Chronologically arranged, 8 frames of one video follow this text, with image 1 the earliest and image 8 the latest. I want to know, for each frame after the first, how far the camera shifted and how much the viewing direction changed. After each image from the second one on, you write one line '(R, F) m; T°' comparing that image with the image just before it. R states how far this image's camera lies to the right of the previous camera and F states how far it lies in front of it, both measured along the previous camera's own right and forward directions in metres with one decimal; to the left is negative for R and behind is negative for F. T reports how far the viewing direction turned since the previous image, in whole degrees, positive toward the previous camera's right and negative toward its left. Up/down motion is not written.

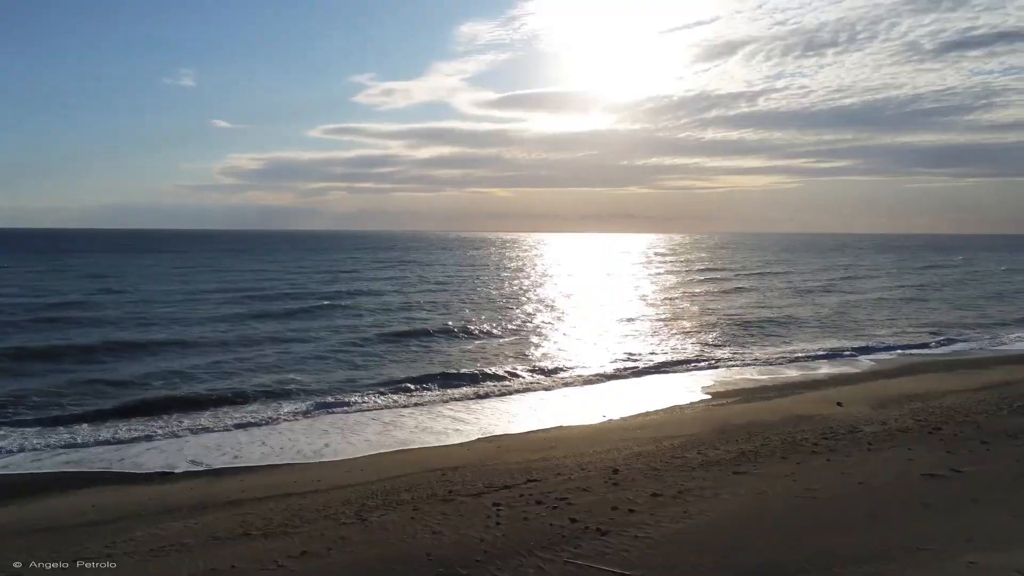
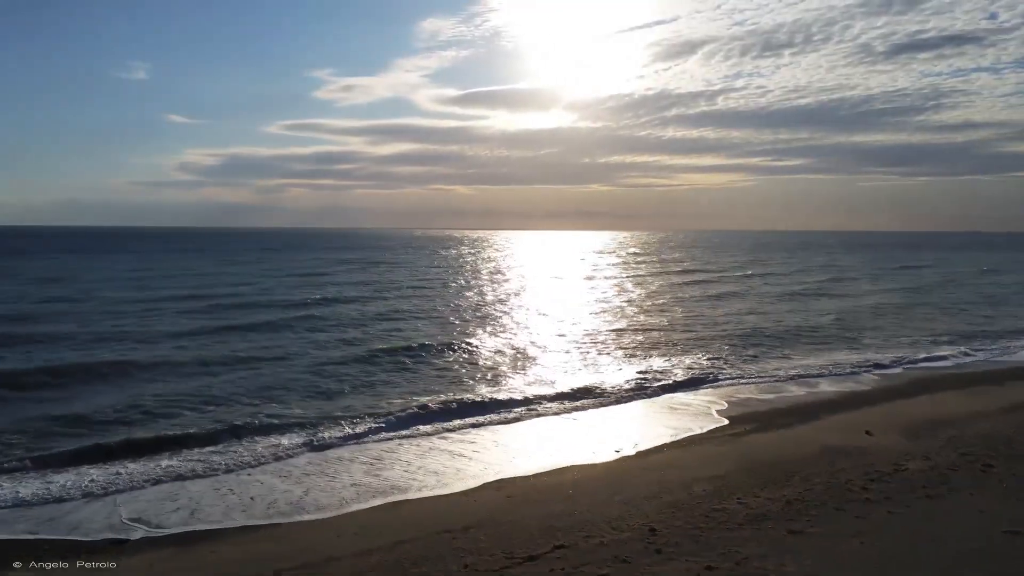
(-0.6, +1.3) m; +3°
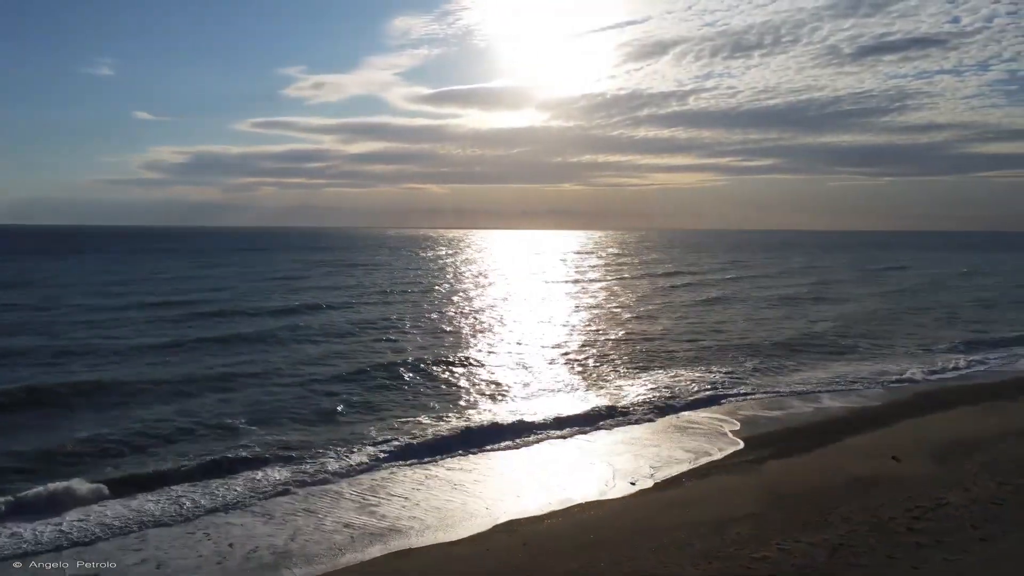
(-0.4, +0.9) m; +2°
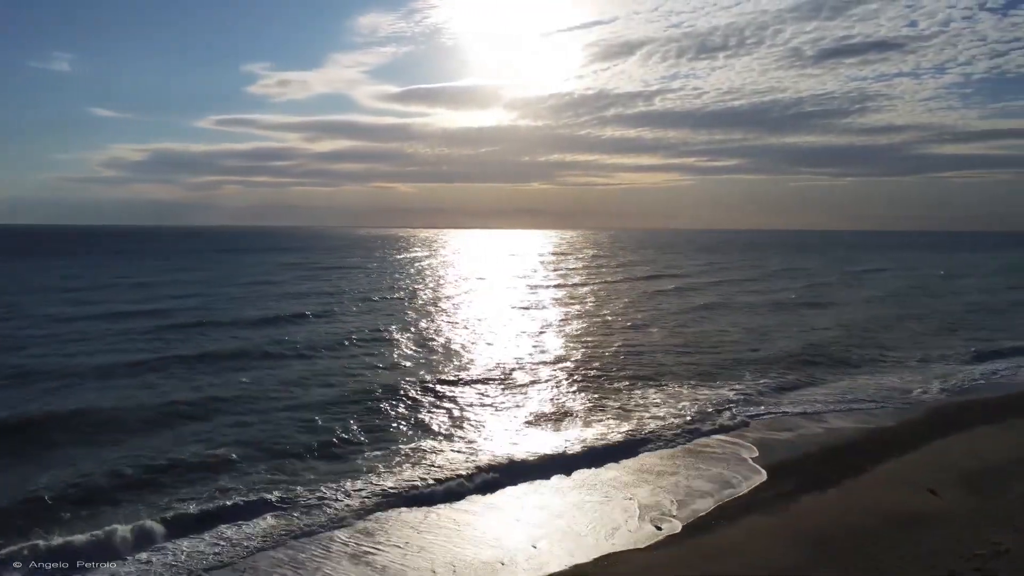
(-0.5, +1.0) m; +2°
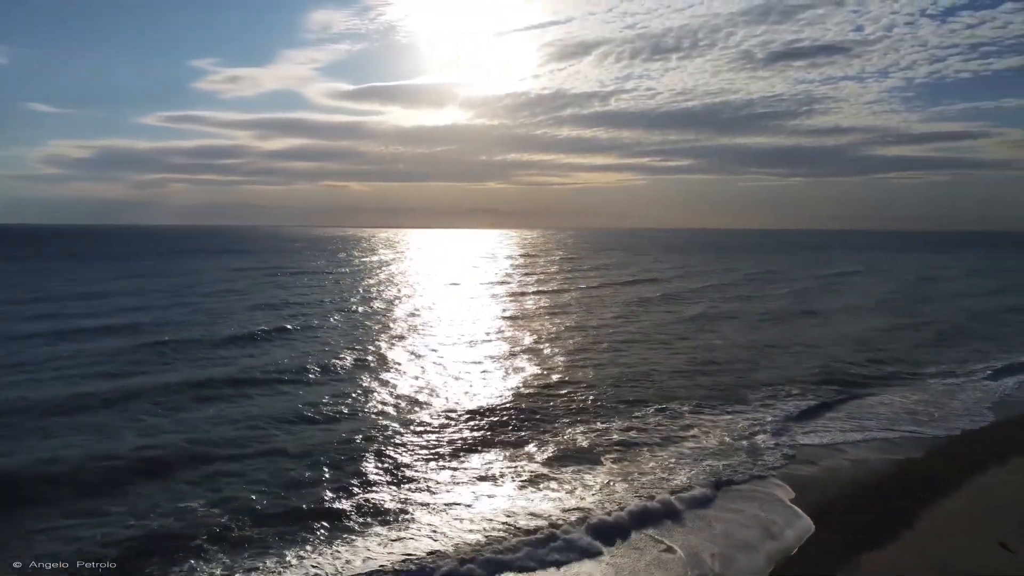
(-0.8, +1.3) m; +3°
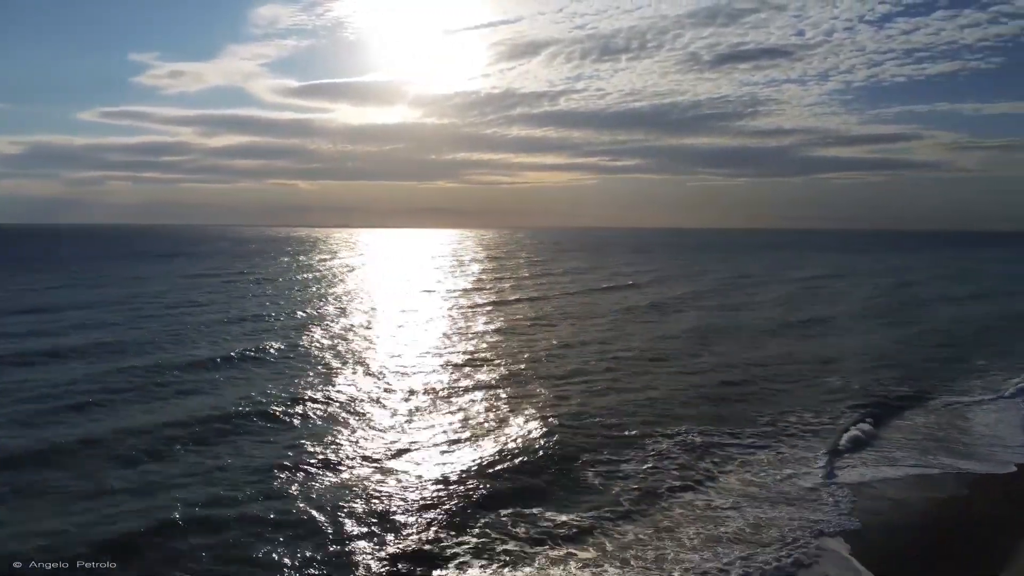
(-1.3, +1.6) m; +4°
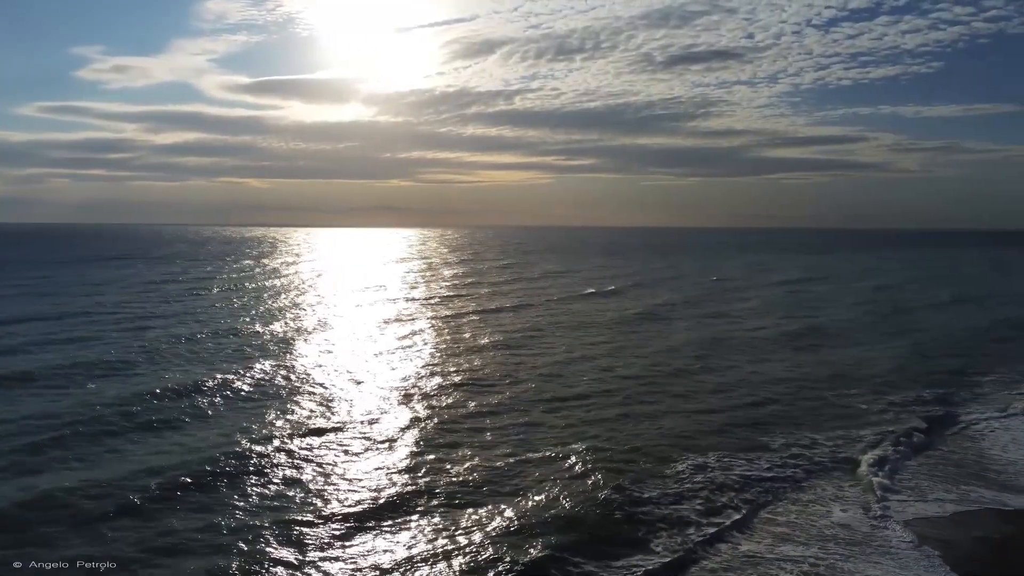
(-1.3, +1.3) m; +3°
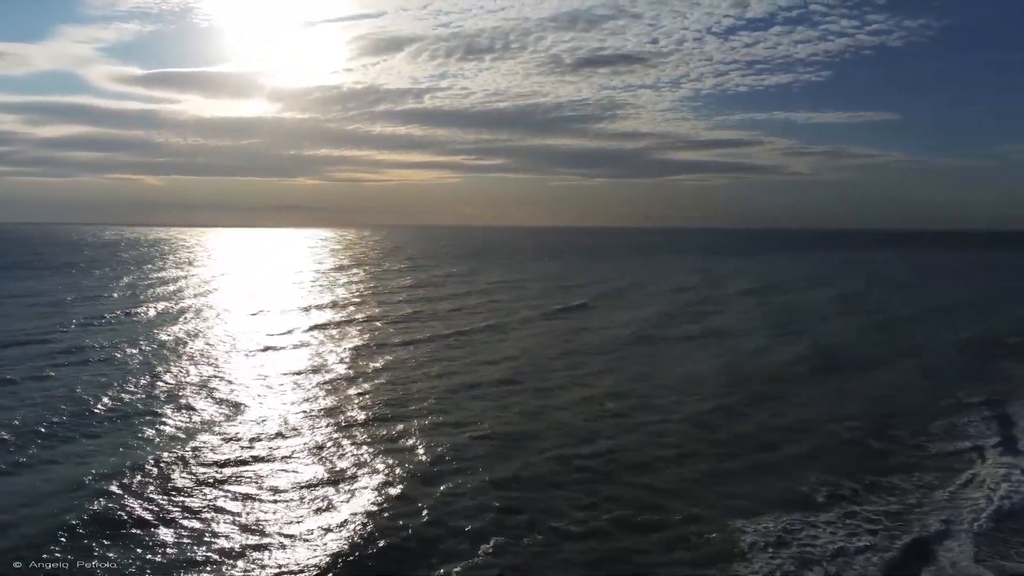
(-3.1, +3.0) m; +7°
